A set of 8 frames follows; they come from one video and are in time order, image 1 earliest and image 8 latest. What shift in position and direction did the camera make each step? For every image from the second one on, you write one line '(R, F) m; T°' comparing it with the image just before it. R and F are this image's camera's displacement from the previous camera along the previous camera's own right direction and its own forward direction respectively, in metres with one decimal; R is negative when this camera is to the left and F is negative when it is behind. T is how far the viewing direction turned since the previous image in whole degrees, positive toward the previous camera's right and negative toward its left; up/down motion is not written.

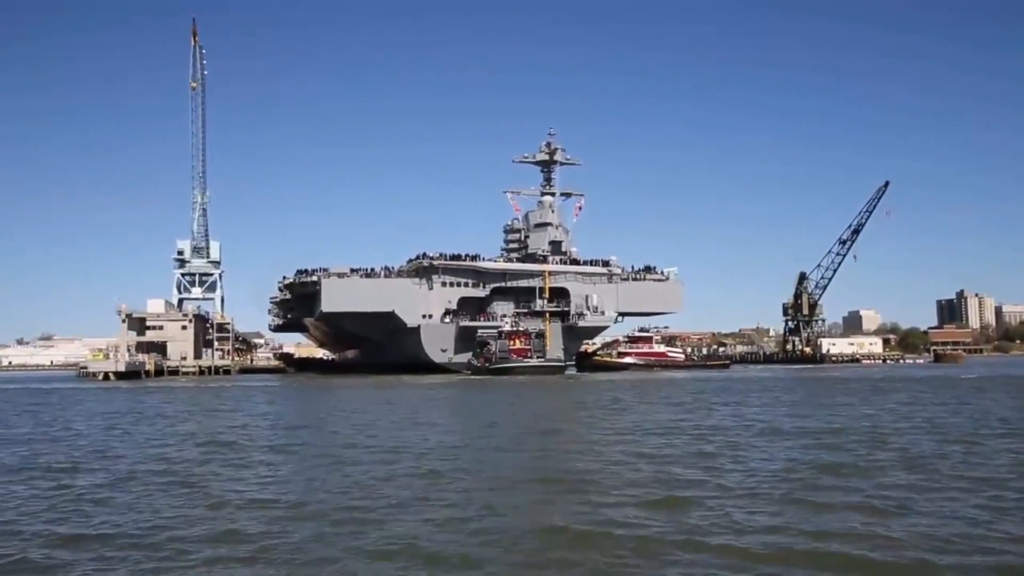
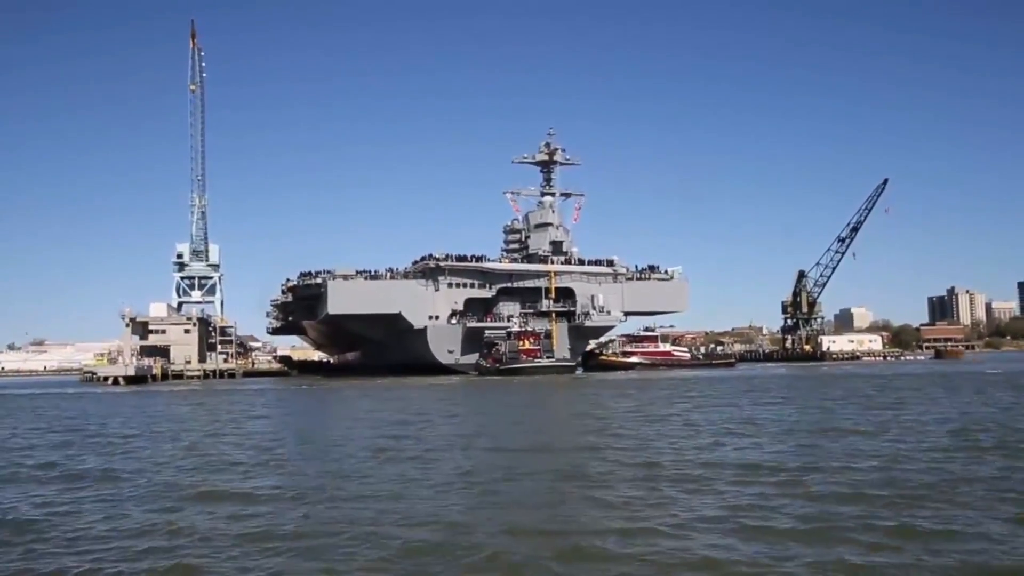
(-0.5, 0.0) m; +1°
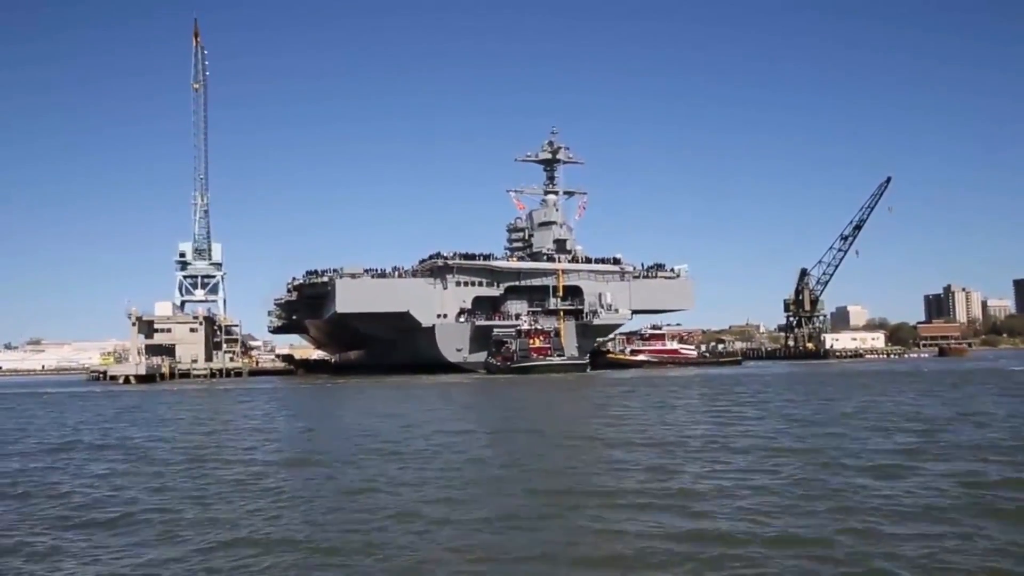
(-0.4, 0.0) m; 0°
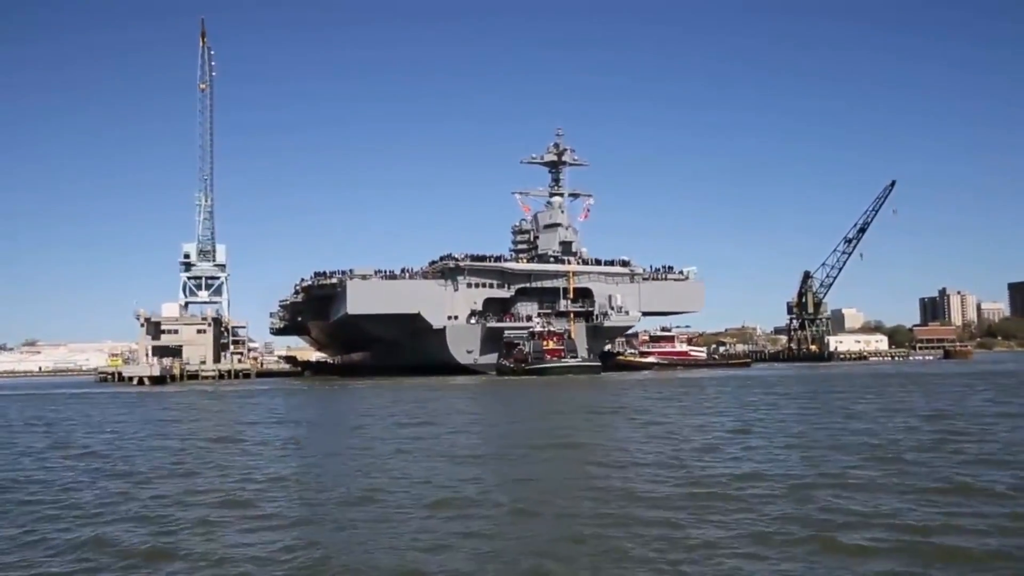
(-0.5, 0.0) m; 0°
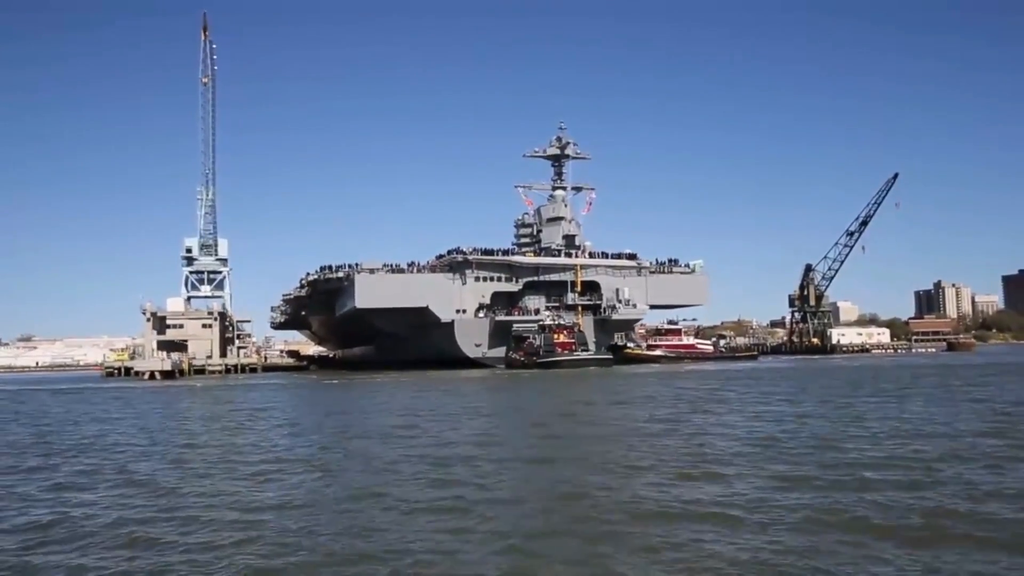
(-0.4, 0.0) m; 0°
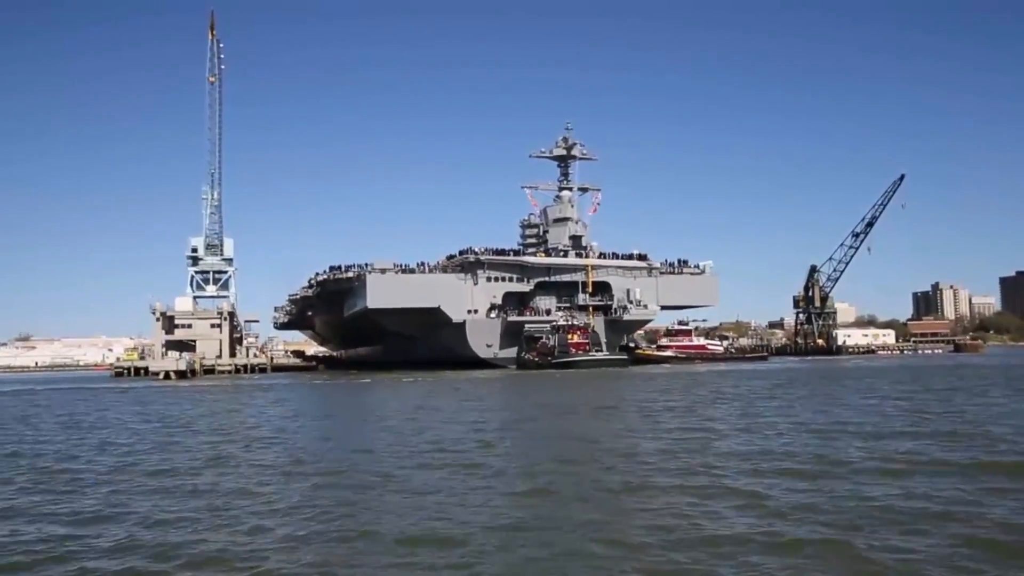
(-0.5, 0.0) m; 0°
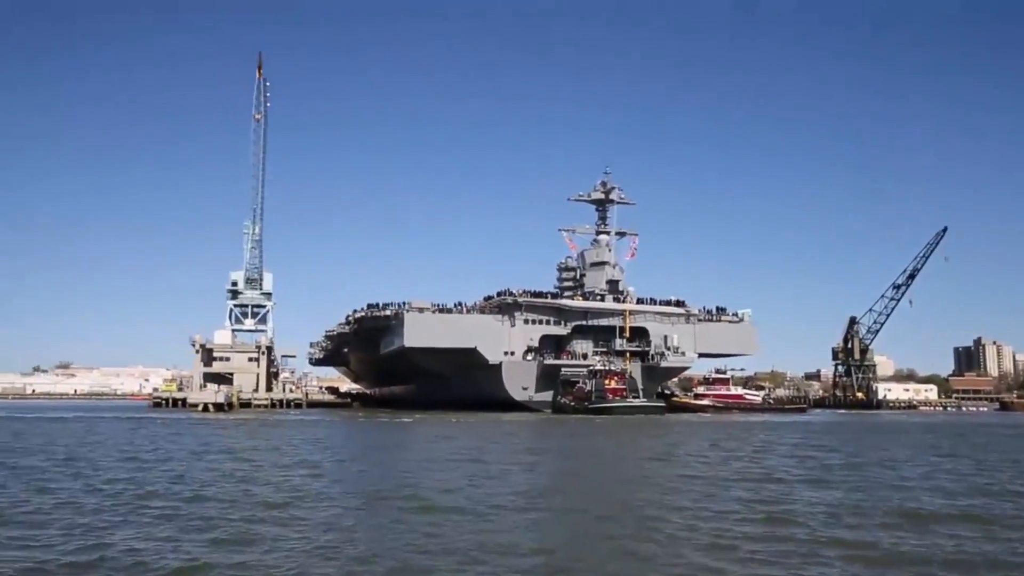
(-0.1, 0.0) m; -2°
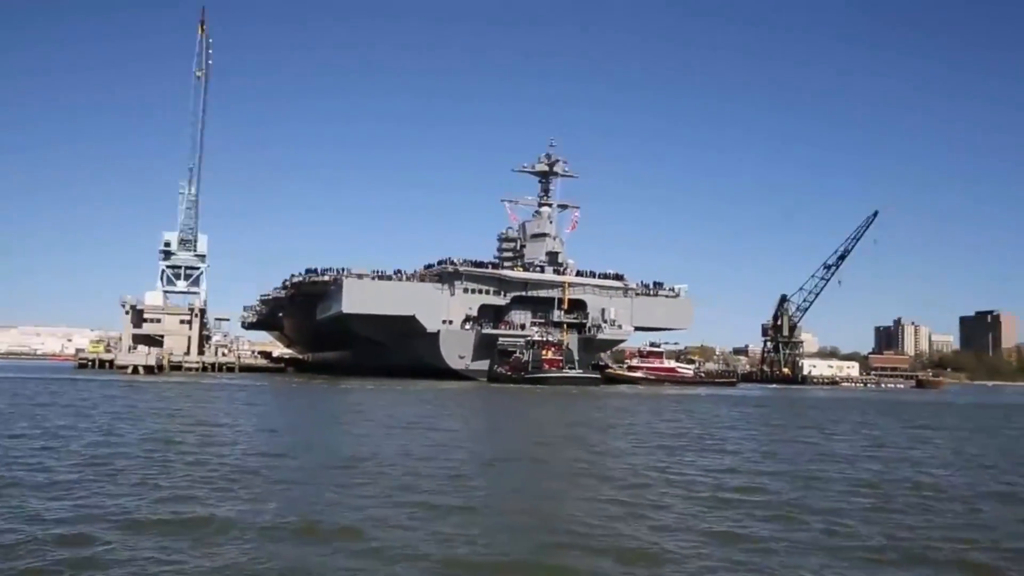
(-0.1, -0.1) m; +4°
